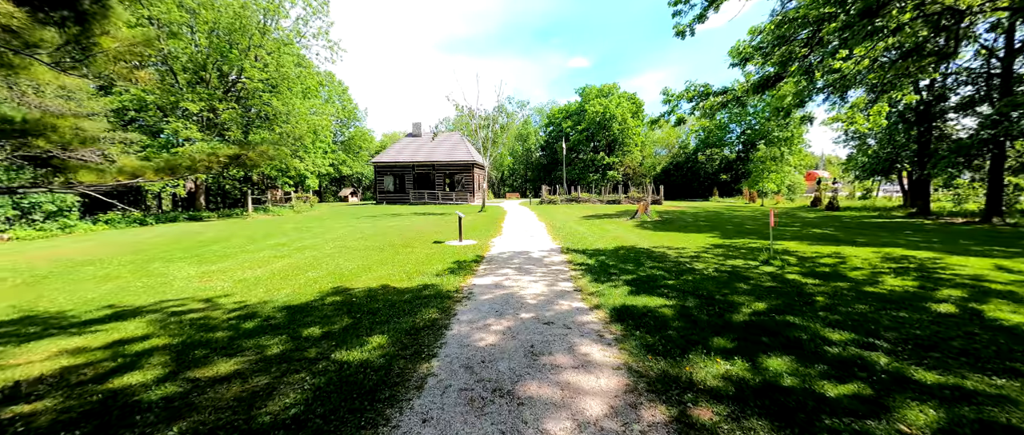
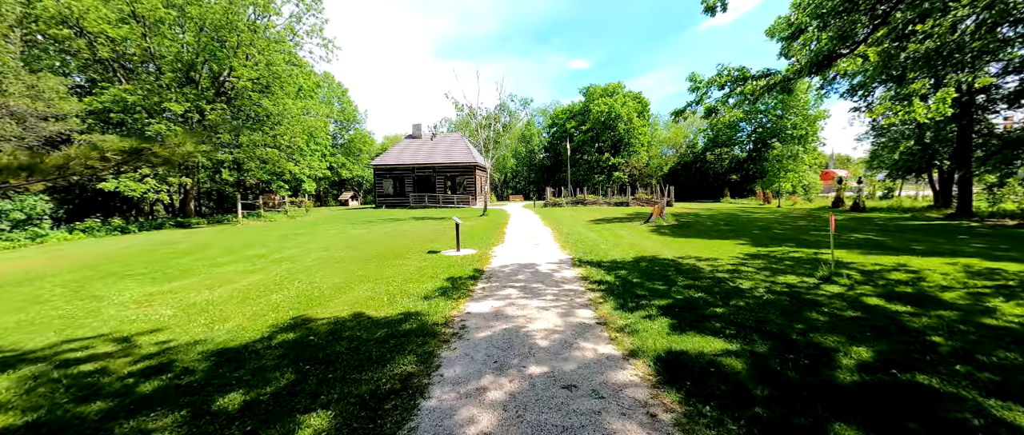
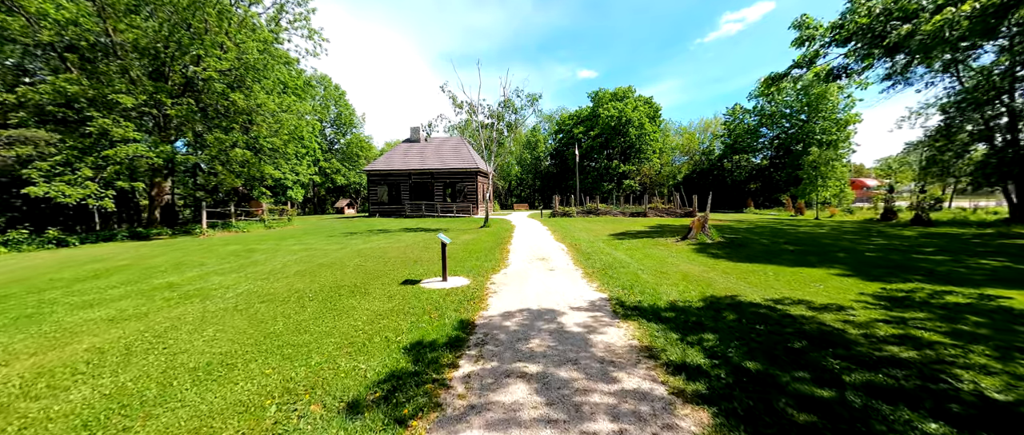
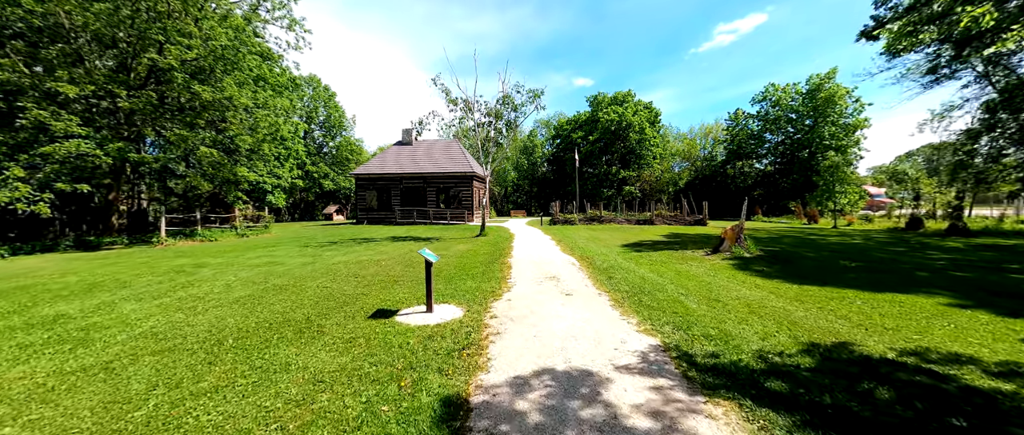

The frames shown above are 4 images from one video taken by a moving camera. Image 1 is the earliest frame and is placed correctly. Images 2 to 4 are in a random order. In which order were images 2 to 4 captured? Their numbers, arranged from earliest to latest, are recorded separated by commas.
2, 3, 4
